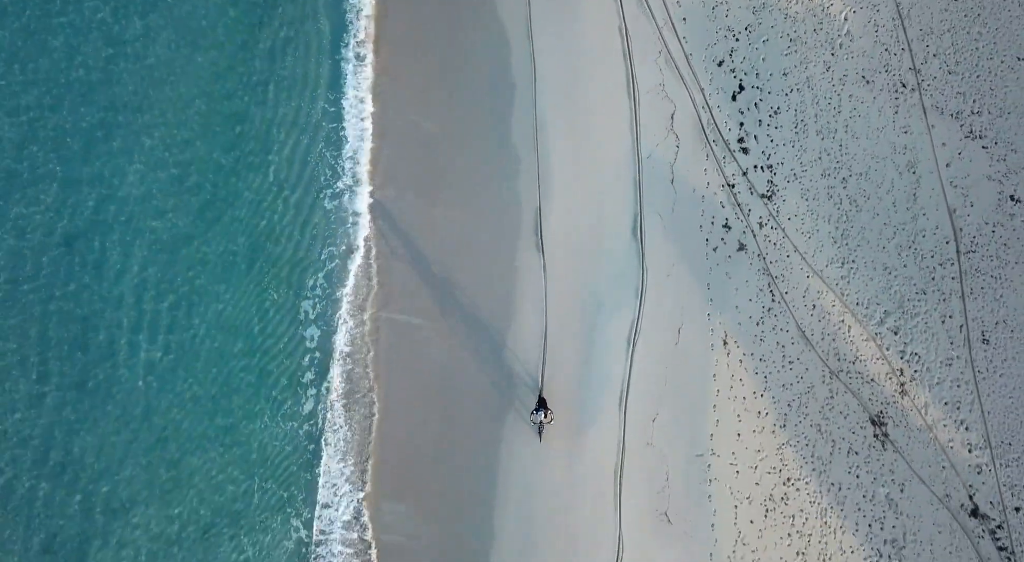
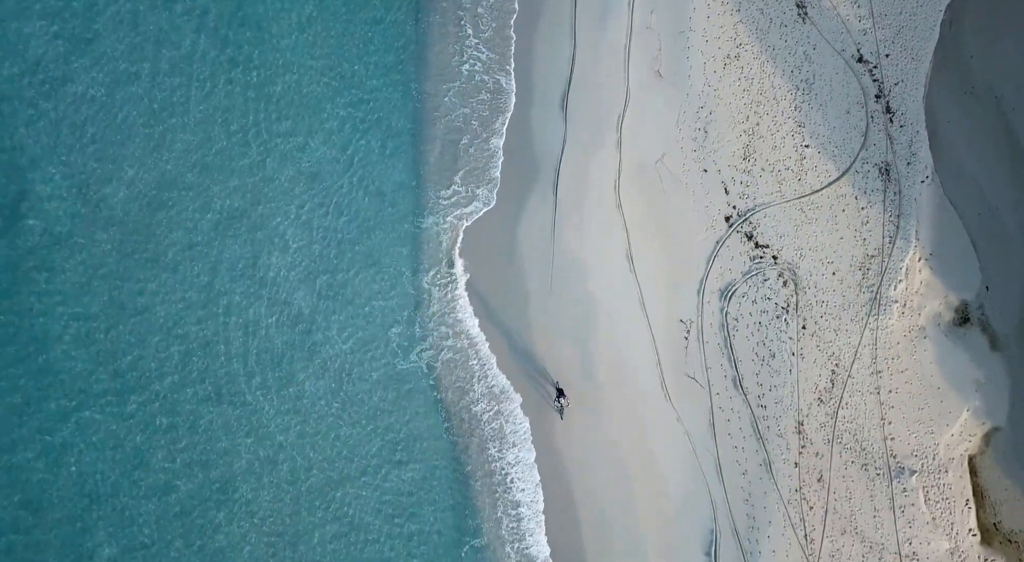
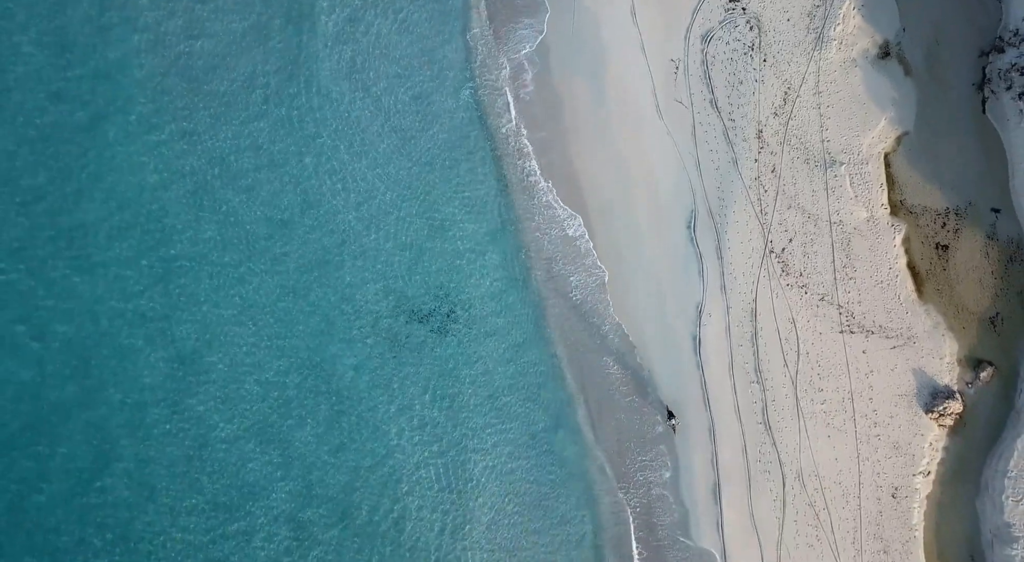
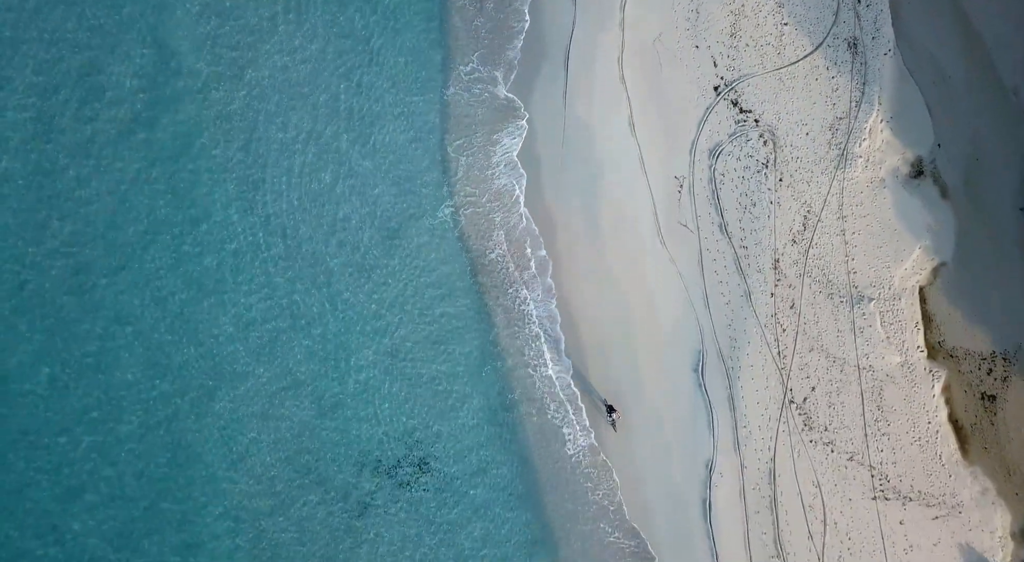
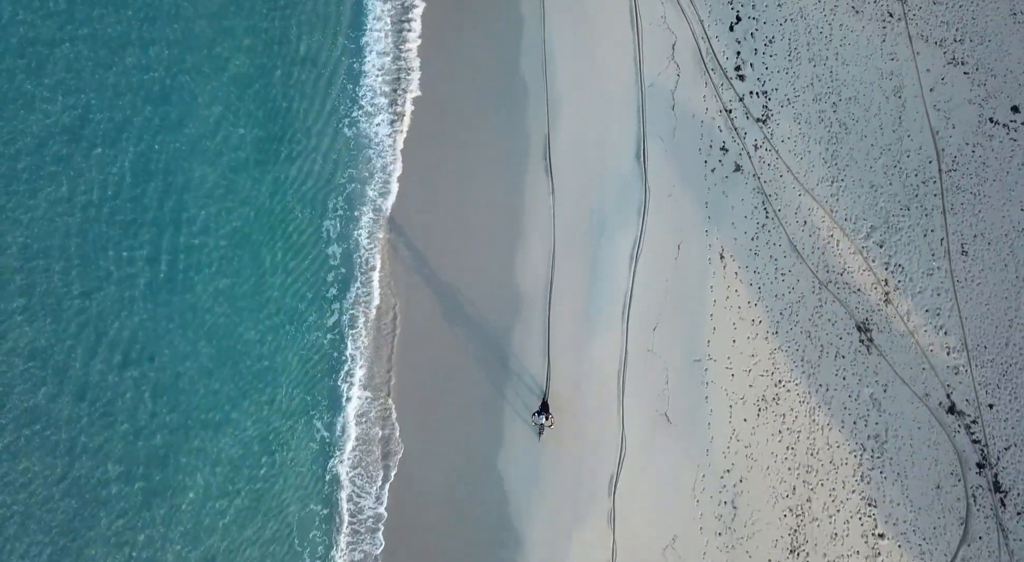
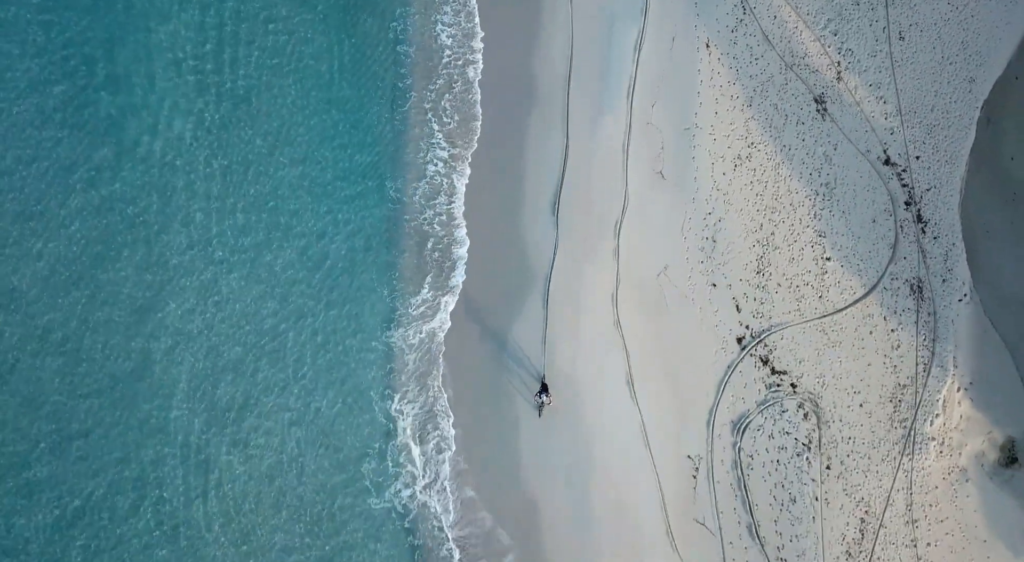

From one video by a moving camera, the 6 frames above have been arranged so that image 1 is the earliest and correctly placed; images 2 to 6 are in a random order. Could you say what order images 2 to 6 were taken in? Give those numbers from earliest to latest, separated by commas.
5, 6, 2, 4, 3
